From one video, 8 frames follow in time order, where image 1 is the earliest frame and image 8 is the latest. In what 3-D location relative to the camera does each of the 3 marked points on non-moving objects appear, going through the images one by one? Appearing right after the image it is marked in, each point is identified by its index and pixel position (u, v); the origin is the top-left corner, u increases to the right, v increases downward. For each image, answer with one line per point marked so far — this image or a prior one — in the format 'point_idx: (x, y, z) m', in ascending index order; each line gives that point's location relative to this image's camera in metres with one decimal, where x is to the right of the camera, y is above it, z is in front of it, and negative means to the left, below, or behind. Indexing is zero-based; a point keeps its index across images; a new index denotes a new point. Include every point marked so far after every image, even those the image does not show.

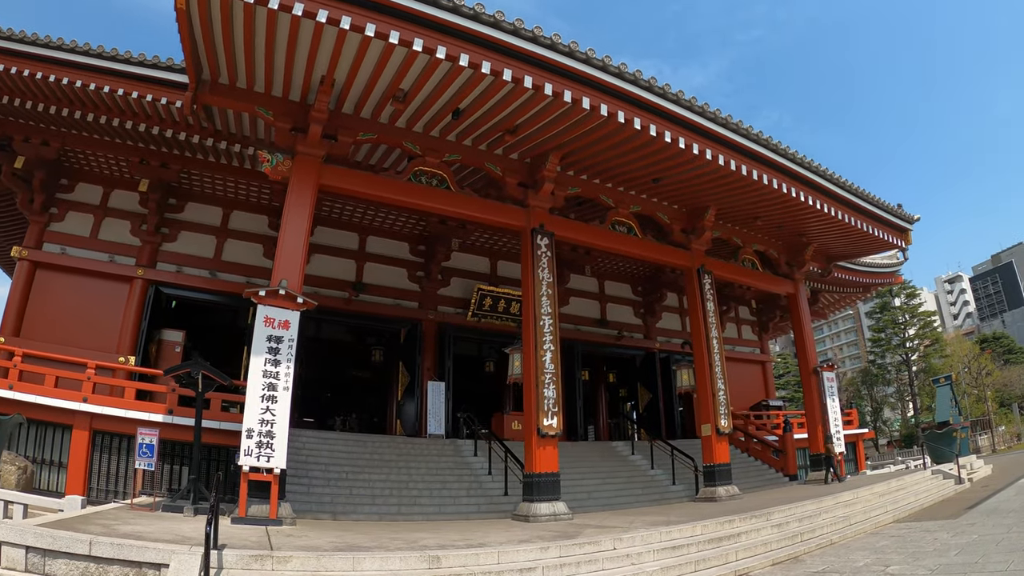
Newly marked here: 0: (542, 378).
0: (+0.4, -1.1, +7.2) m
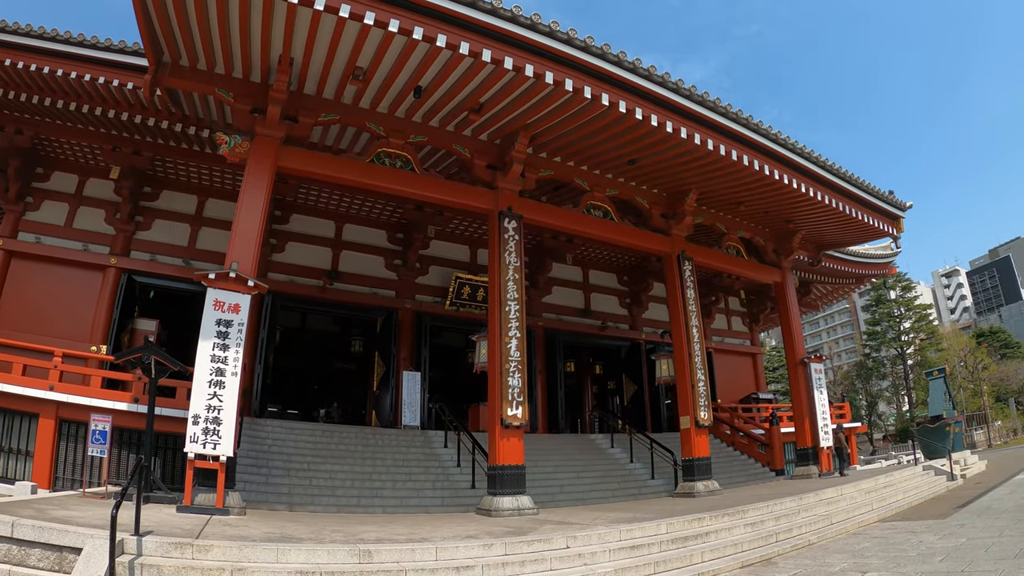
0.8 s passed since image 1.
0: (-0.1, -0.9, +6.9) m
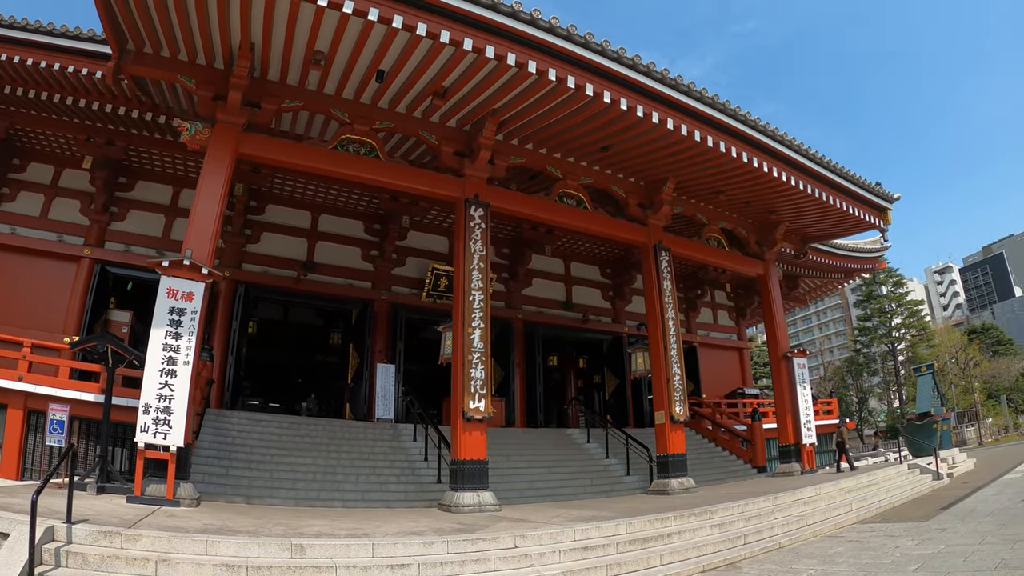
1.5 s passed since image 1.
0: (-0.5, -0.8, +6.8) m
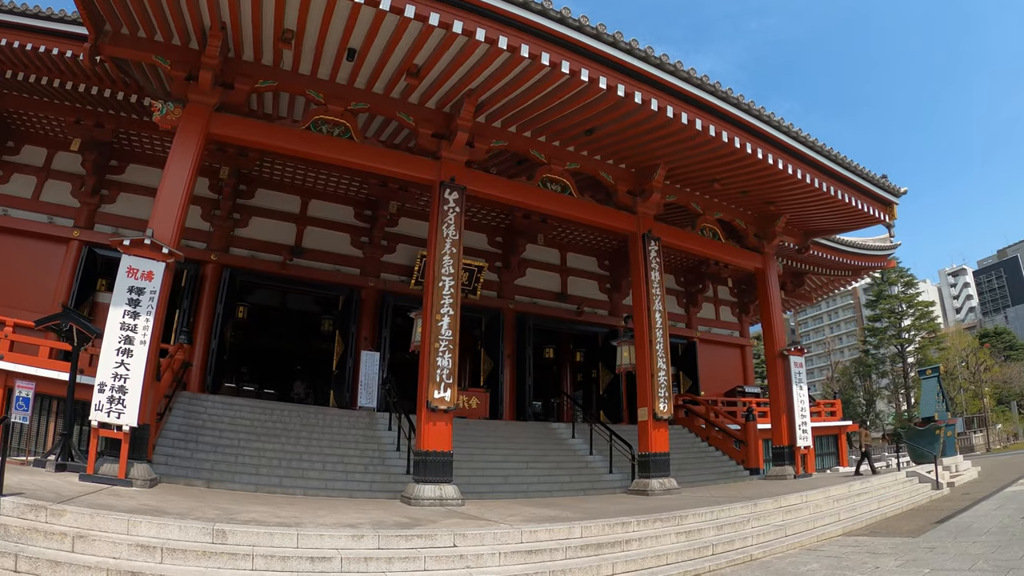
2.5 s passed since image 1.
0: (-0.9, -0.6, +6.6) m
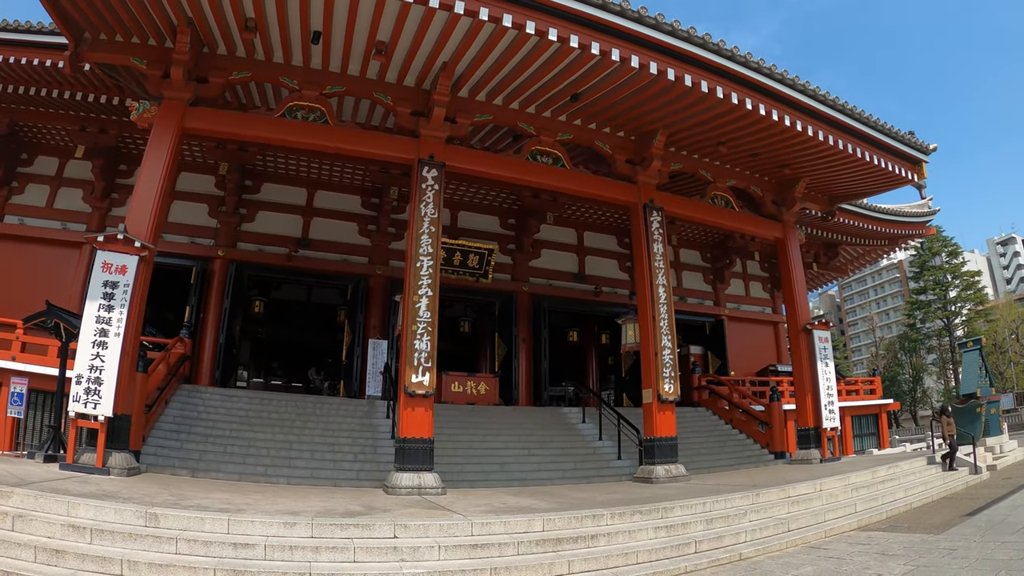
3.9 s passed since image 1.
0: (-1.1, -0.5, +6.4) m
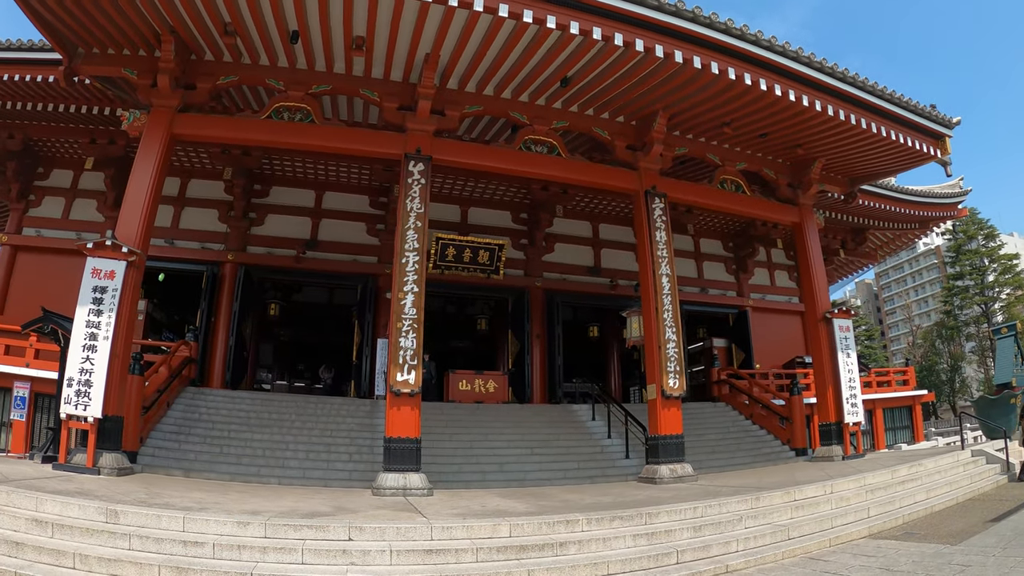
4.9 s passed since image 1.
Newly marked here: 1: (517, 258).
0: (-1.3, -0.4, +6.3) m
1: (+0.1, +0.6, +11.2) m
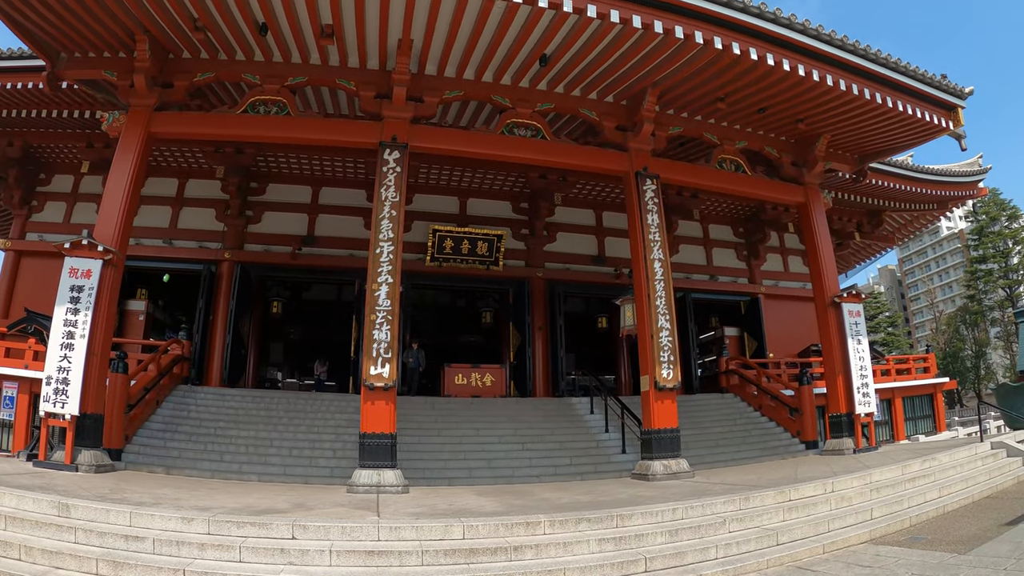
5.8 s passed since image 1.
0: (-1.5, -0.3, +6.1) m
1: (+0.1, +0.7, +10.9) m
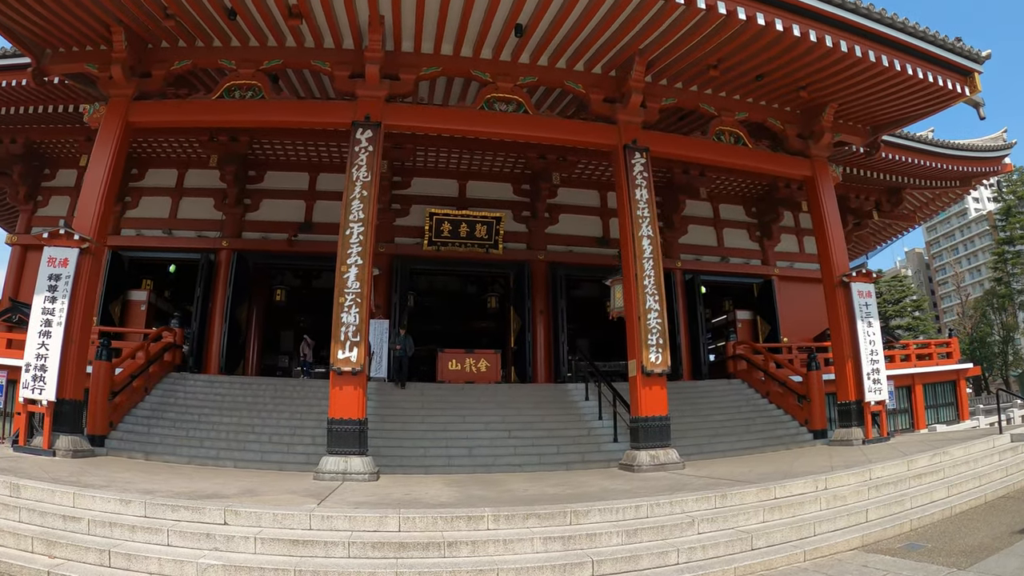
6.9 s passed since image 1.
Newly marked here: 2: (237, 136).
0: (-1.8, -0.2, +5.9) m
1: (+0.1, +1.0, +10.6) m
2: (-4.5, +2.5, +9.2) m
